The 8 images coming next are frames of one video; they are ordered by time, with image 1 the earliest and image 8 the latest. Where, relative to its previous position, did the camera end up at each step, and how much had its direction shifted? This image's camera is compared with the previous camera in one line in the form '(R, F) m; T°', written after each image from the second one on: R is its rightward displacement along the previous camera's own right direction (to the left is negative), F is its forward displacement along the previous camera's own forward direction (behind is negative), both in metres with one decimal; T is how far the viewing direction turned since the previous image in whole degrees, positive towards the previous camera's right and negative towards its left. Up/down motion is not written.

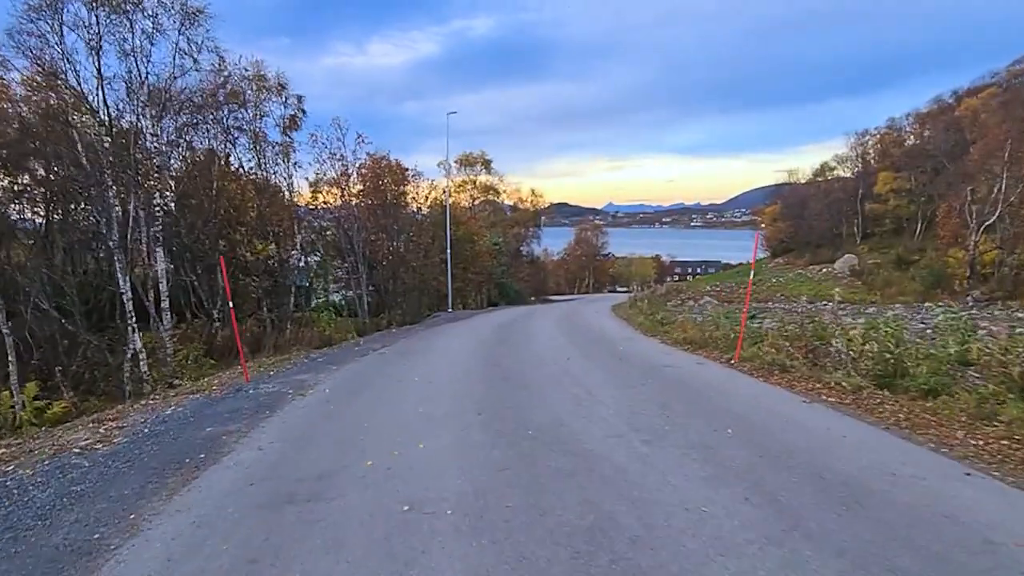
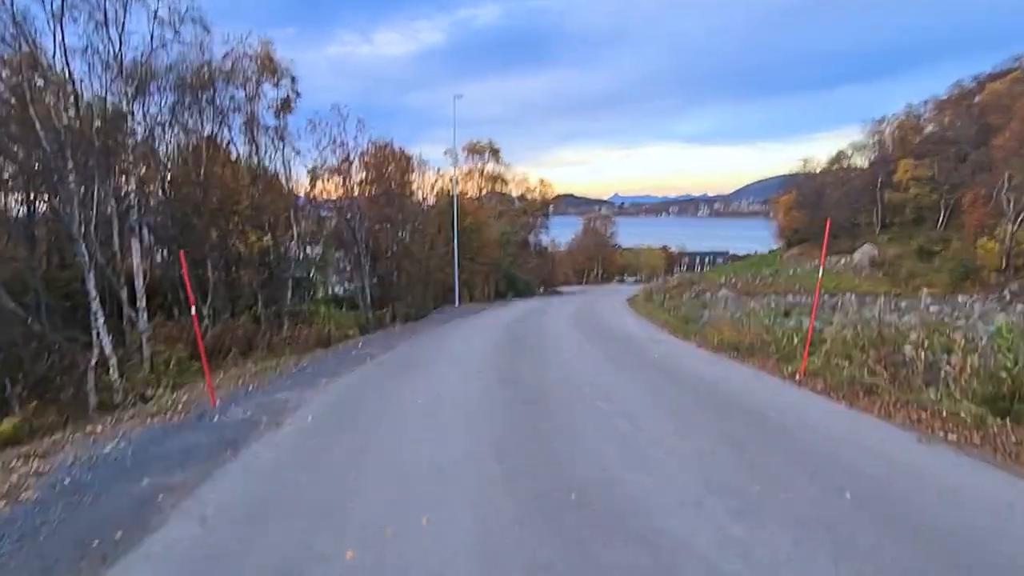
(-0.2, +2.0) m; 0°
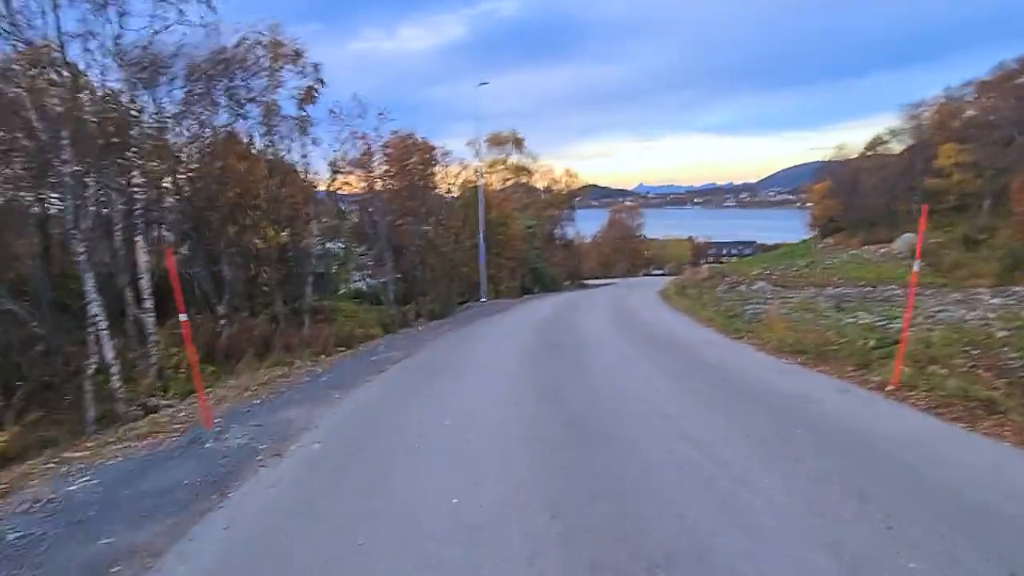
(-0.2, +1.4) m; -2°
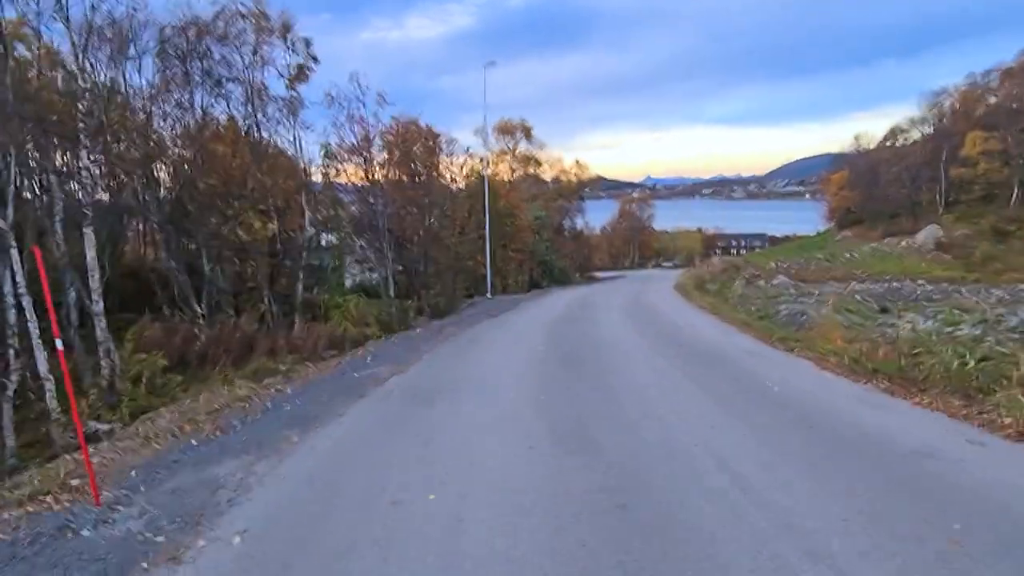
(0.0, +2.2) m; -1°
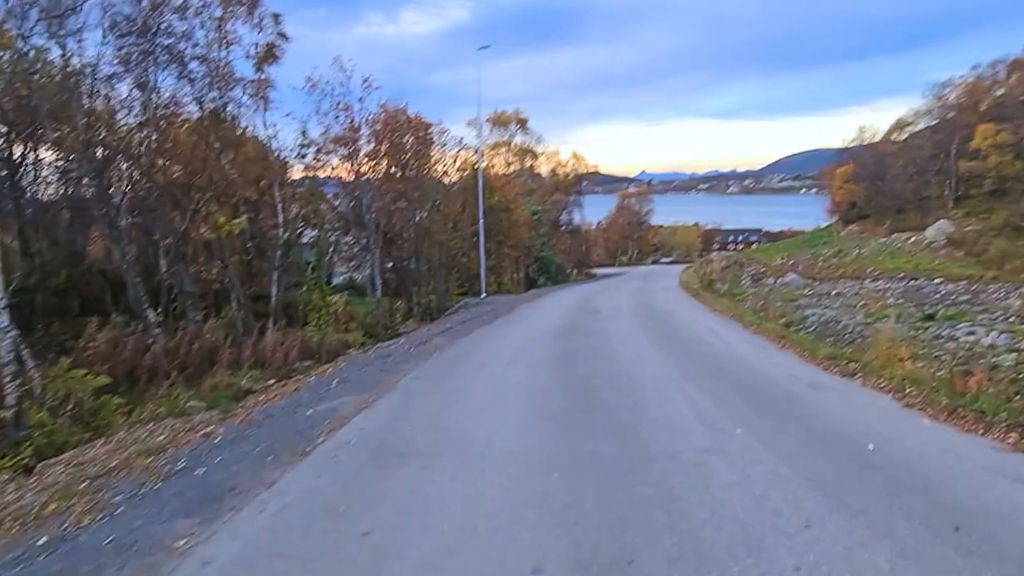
(0.0, +2.4) m; 0°
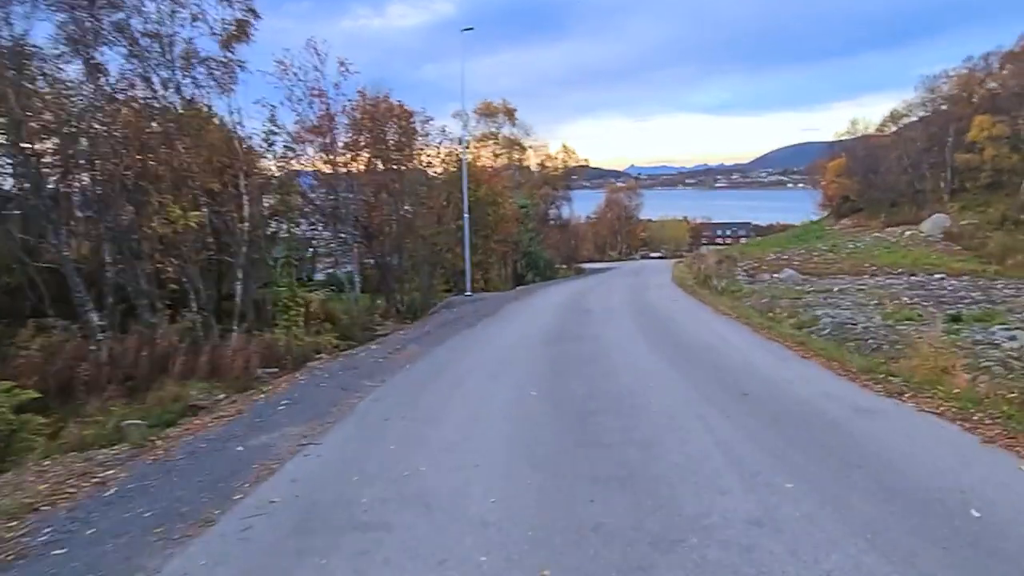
(+0.1, +1.7) m; +1°
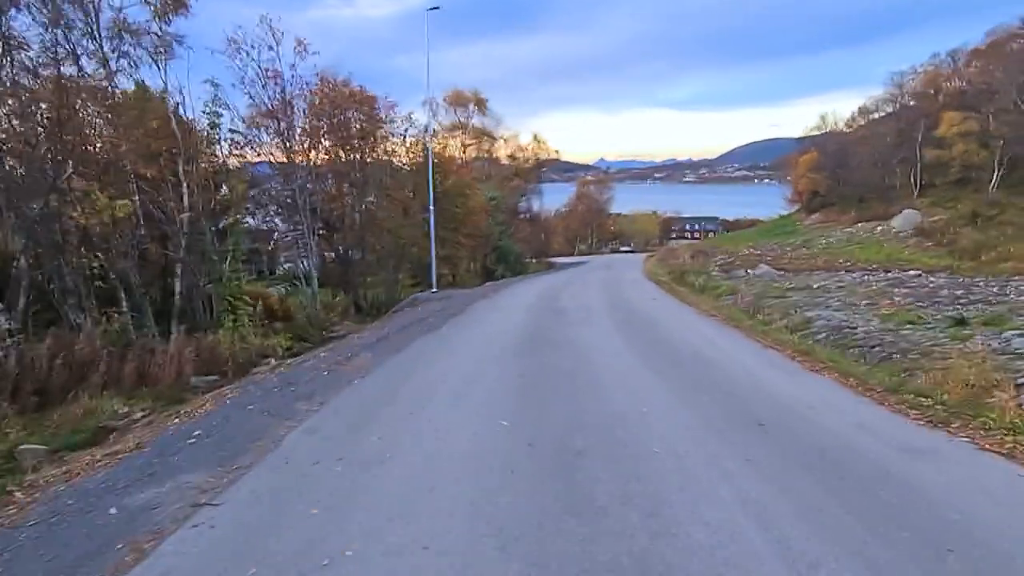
(0.0, +1.7) m; +2°
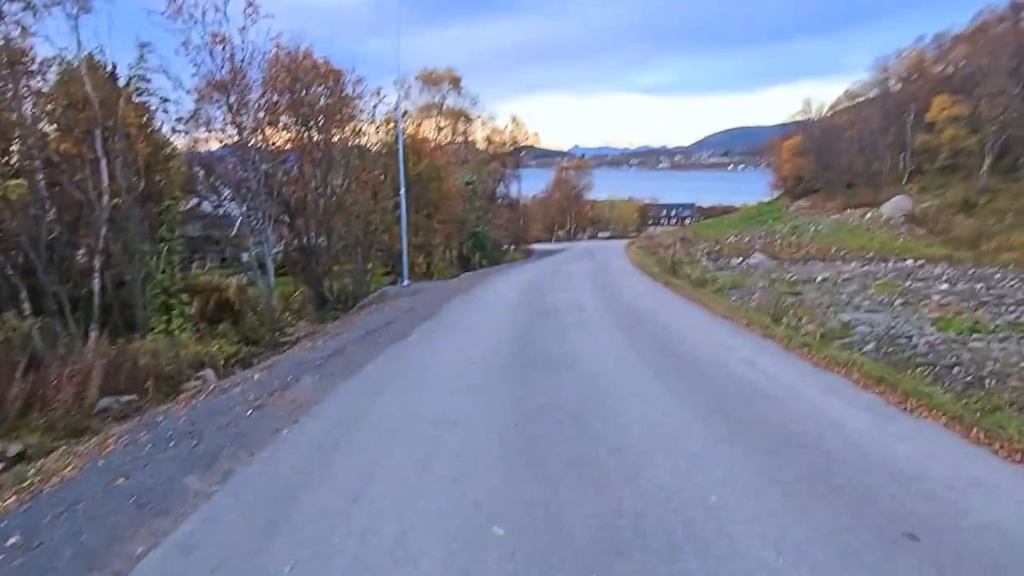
(-0.1, +2.8) m; +2°
